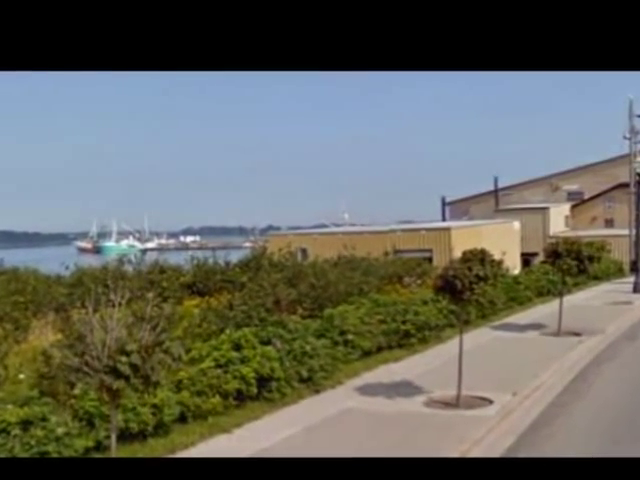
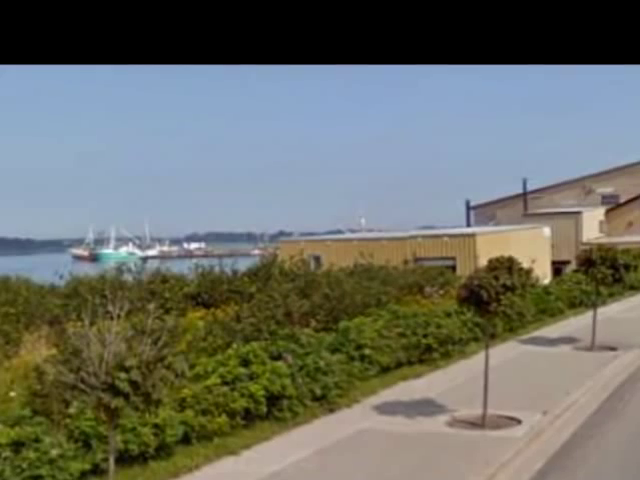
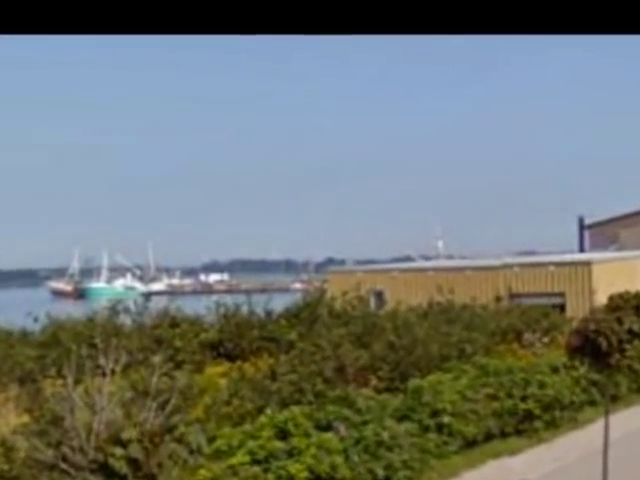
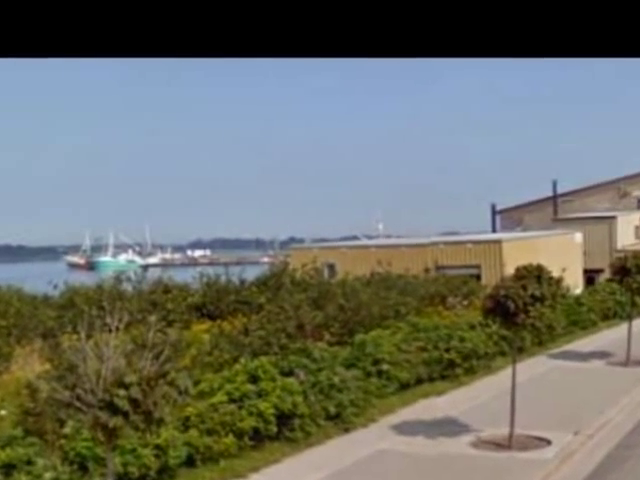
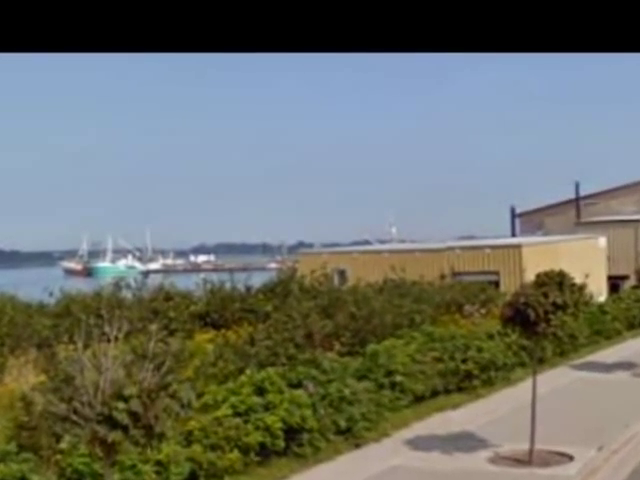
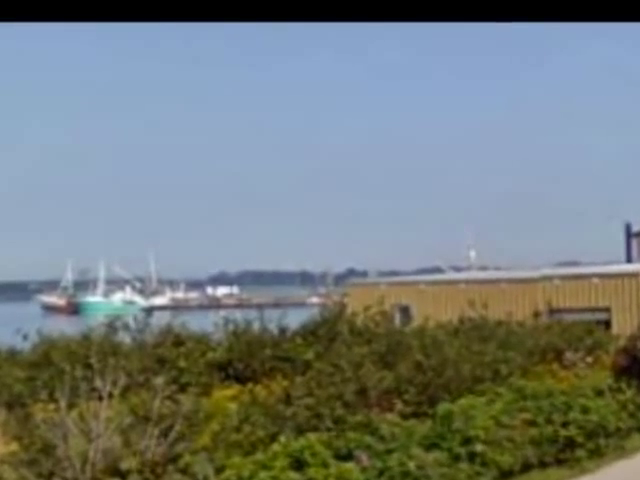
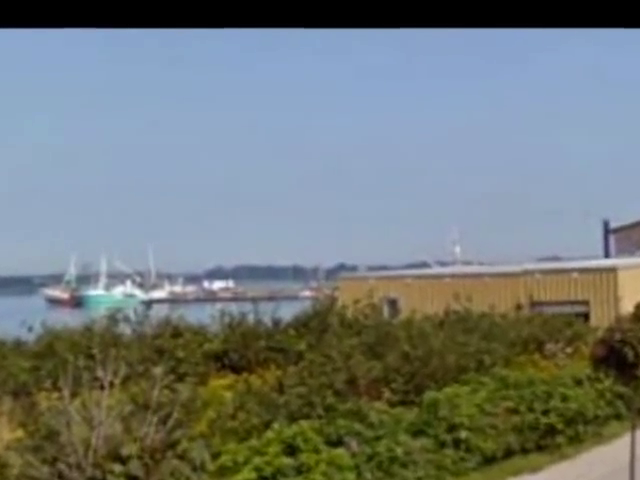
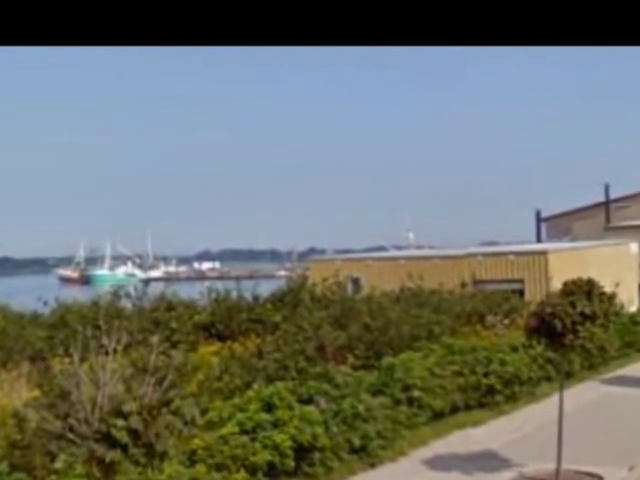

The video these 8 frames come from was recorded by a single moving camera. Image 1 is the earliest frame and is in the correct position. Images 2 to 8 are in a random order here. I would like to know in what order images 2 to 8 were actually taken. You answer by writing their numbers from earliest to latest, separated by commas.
2, 4, 5, 8, 3, 7, 6
